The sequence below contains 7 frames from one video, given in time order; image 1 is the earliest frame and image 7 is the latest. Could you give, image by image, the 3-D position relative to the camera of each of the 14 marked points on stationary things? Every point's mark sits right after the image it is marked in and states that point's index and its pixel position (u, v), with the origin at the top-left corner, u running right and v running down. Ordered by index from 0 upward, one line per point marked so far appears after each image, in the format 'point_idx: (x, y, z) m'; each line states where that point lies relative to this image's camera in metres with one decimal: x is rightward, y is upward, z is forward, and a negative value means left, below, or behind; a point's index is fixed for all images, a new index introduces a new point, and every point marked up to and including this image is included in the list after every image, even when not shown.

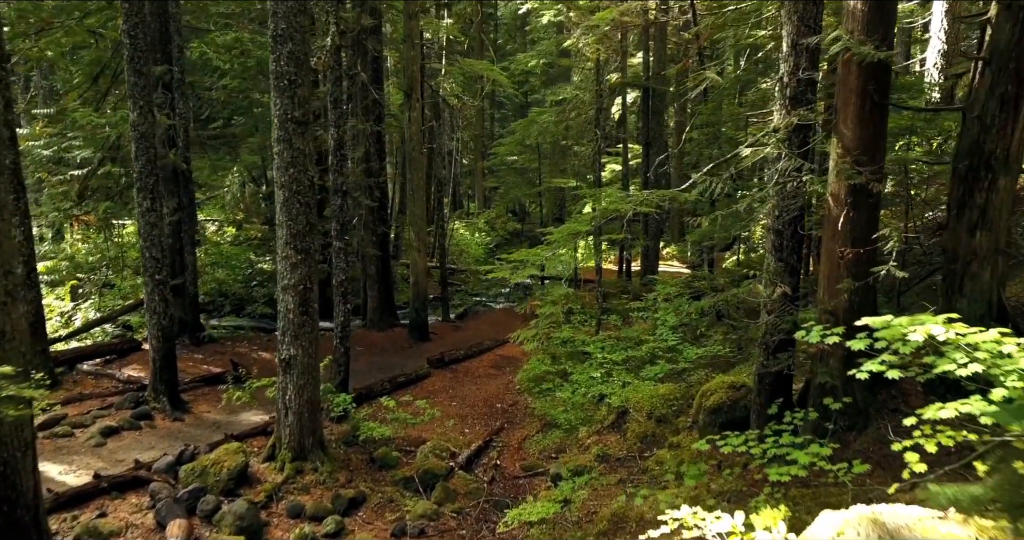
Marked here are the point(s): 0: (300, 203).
0: (-2.0, +0.6, +7.5) m
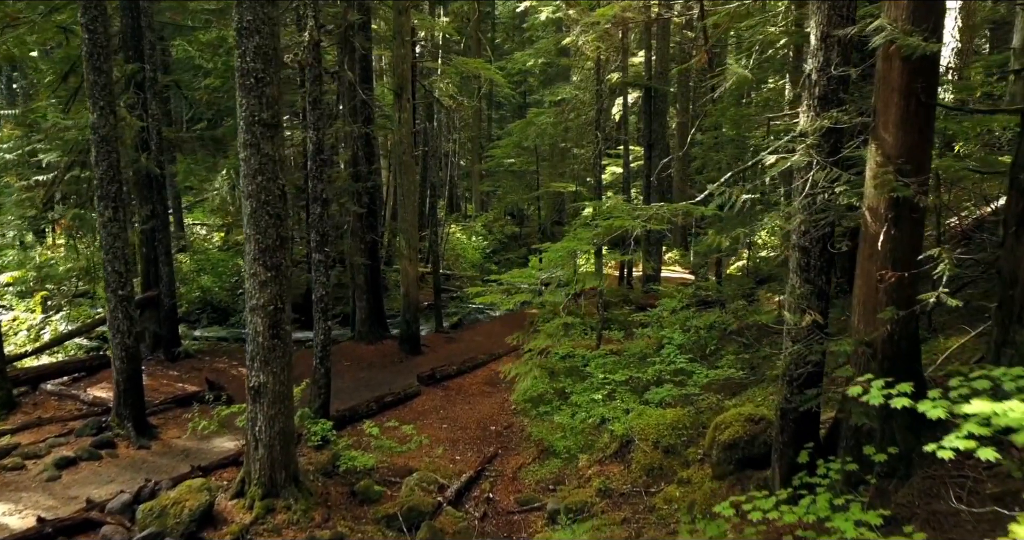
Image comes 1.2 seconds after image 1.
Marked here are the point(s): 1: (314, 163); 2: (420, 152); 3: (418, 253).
0: (-2.1, +0.5, +6.8) m
1: (-2.2, +1.2, +8.9) m
2: (-2.1, +2.8, +18.9) m
3: (-1.6, +0.3, +13.9) m
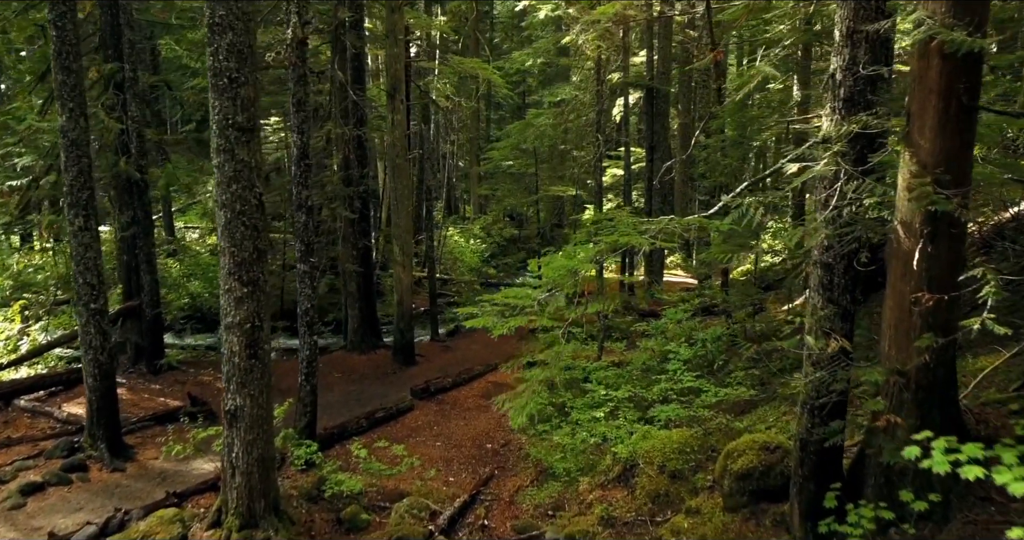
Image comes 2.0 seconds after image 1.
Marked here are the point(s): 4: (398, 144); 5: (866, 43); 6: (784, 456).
0: (-2.1, +0.3, +6.3) m
1: (-2.2, +1.1, +8.4) m
2: (-2.2, +2.7, +18.4) m
3: (-1.7, +0.2, +13.4) m
4: (-1.9, +2.1, +13.1) m
5: (+2.1, +1.3, +4.8) m
6: (+2.1, -1.4, +6.0) m
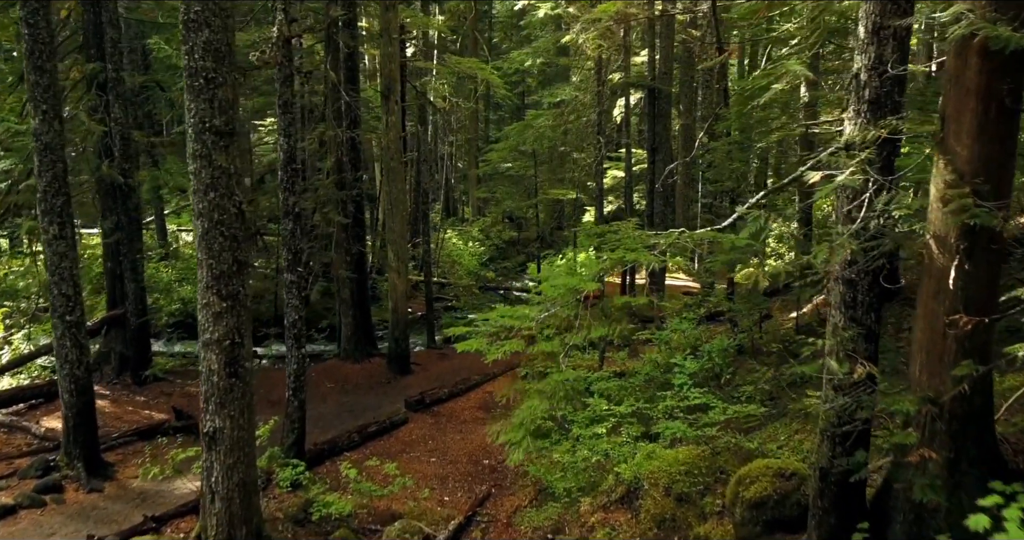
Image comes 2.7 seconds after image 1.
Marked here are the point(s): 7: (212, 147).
0: (-2.1, +0.2, +5.9) m
1: (-2.3, +1.0, +8.0) m
2: (-2.2, +2.6, +18.0) m
3: (-1.7, +0.1, +13.0) m
4: (-1.9, +2.0, +12.7) m
5: (+2.1, +1.3, +4.4) m
6: (+2.0, -1.5, +5.6) m
7: (-2.1, +0.9, +5.7) m
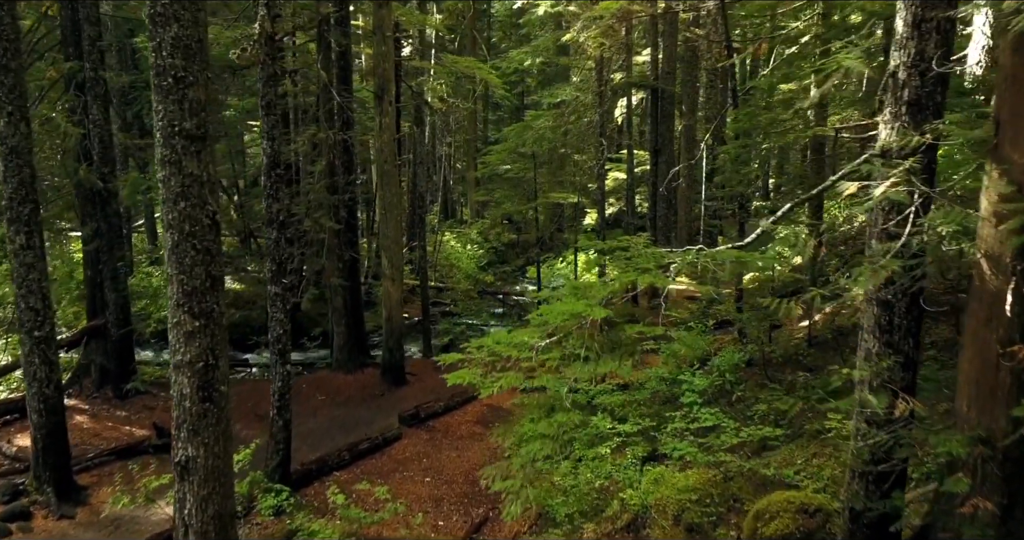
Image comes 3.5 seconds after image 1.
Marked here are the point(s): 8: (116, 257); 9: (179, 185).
0: (-2.1, +0.1, +5.4) m
1: (-2.3, +0.9, +7.5) m
2: (-2.2, +2.5, +17.5) m
3: (-1.7, 0.0, +12.5) m
4: (-1.9, +1.8, +12.2) m
5: (+2.1, +1.1, +3.9) m
6: (+2.0, -1.6, +5.2) m
7: (-2.2, +0.8, +5.3) m
8: (-5.1, +0.2, +10.2) m
9: (-2.2, +0.6, +5.3) m
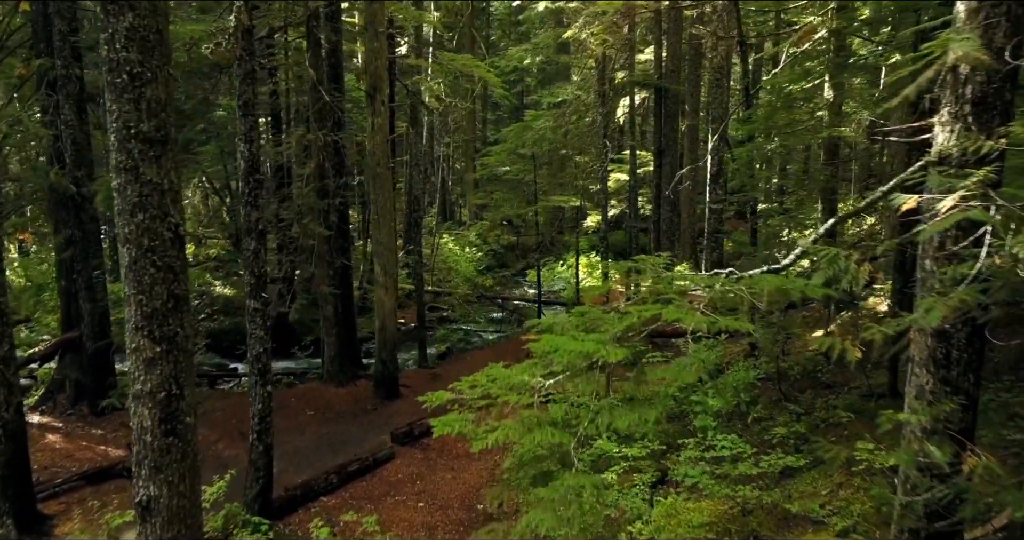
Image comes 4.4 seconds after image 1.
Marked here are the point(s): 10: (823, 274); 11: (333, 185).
0: (-2.1, 0.0, +4.8) m
1: (-2.3, +0.7, +7.0) m
2: (-2.3, +2.4, +17.0) m
3: (-1.7, -0.1, +11.9) m
4: (-1.9, +1.7, +11.6) m
5: (+2.1, +1.0, +3.3) m
6: (+2.0, -1.7, +4.6) m
7: (-2.2, +0.7, +4.7) m
8: (-5.1, +0.1, +9.7) m
9: (-2.2, +0.5, +4.7) m
10: (+1.4, 0.0, +3.7) m
11: (-2.6, +1.2, +11.5) m
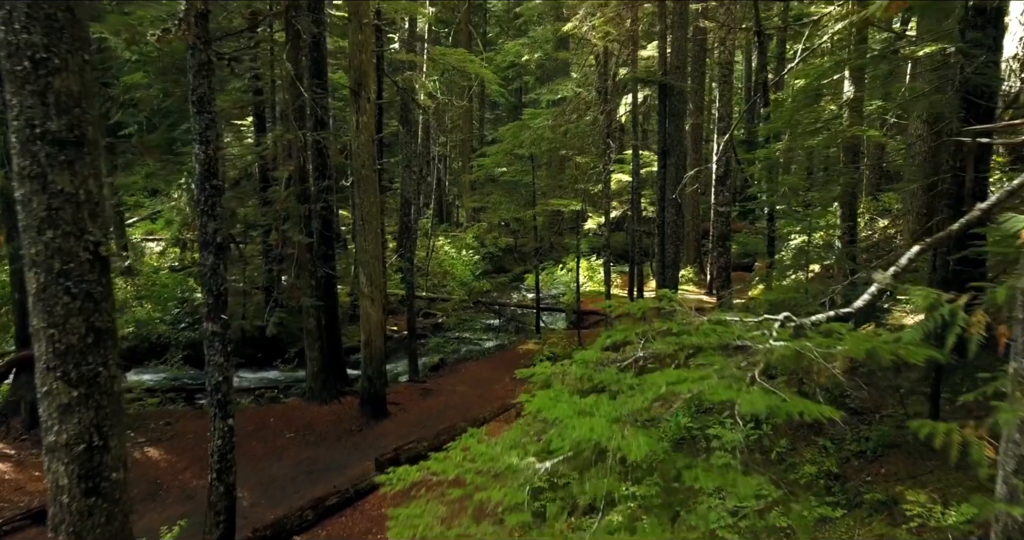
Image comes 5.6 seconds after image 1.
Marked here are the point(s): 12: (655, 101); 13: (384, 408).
0: (-2.2, -0.1, +4.0) m
1: (-2.3, +0.6, +6.1) m
2: (-2.3, +2.2, +16.1) m
3: (-1.8, -0.3, +11.1) m
4: (-2.0, +1.6, +10.8) m
5: (+2.0, +0.9, +2.5) m
6: (+2.0, -1.9, +3.8) m
7: (-2.2, +0.5, +3.9) m
8: (-5.1, -0.1, +8.8) m
9: (-2.3, +0.3, +3.9) m
10: (+1.3, -0.1, +2.8) m
11: (-2.6, +1.1, +10.7) m
12: (+3.4, +4.1, +19.2) m
13: (-1.8, -1.9, +11.1) m
